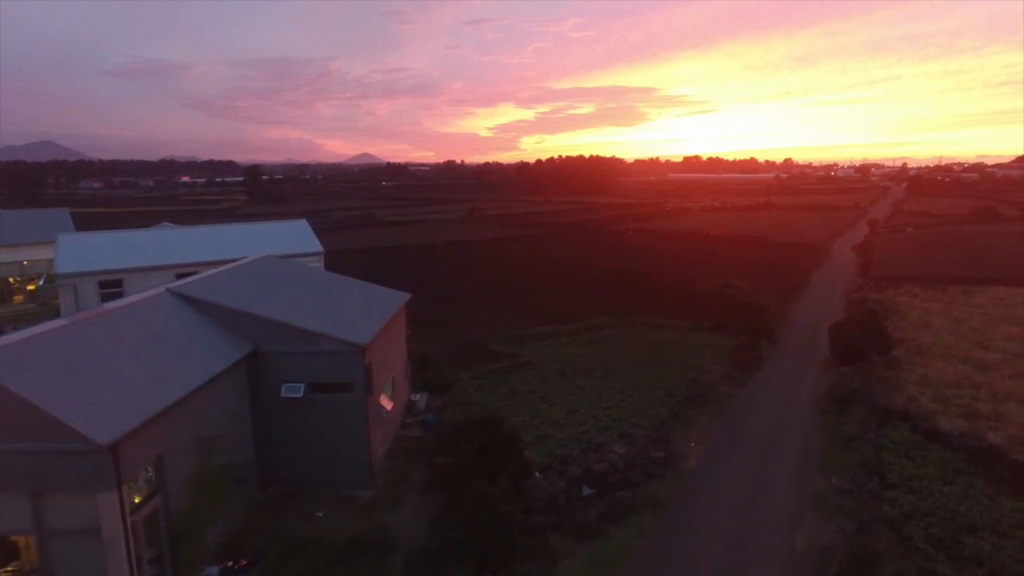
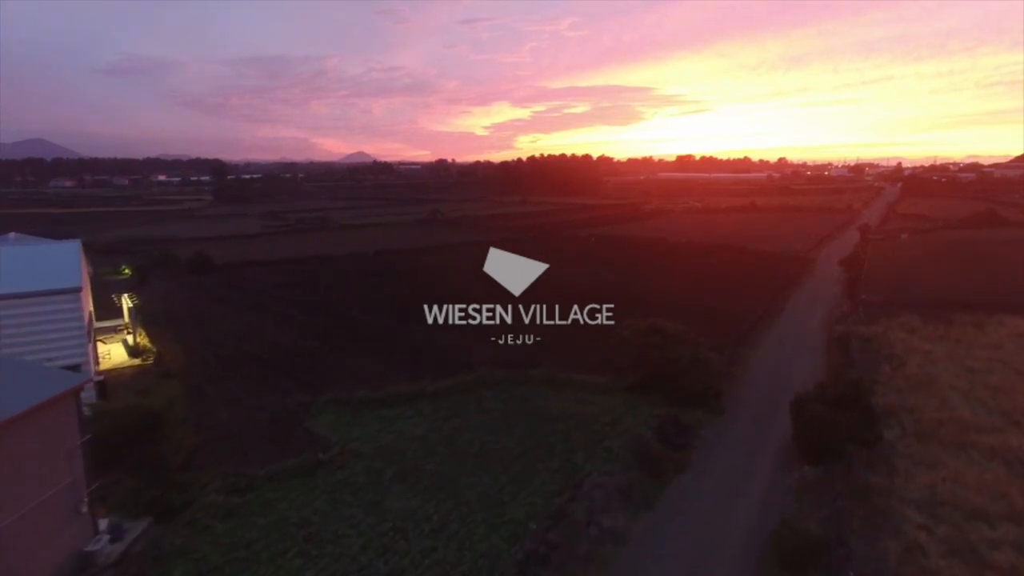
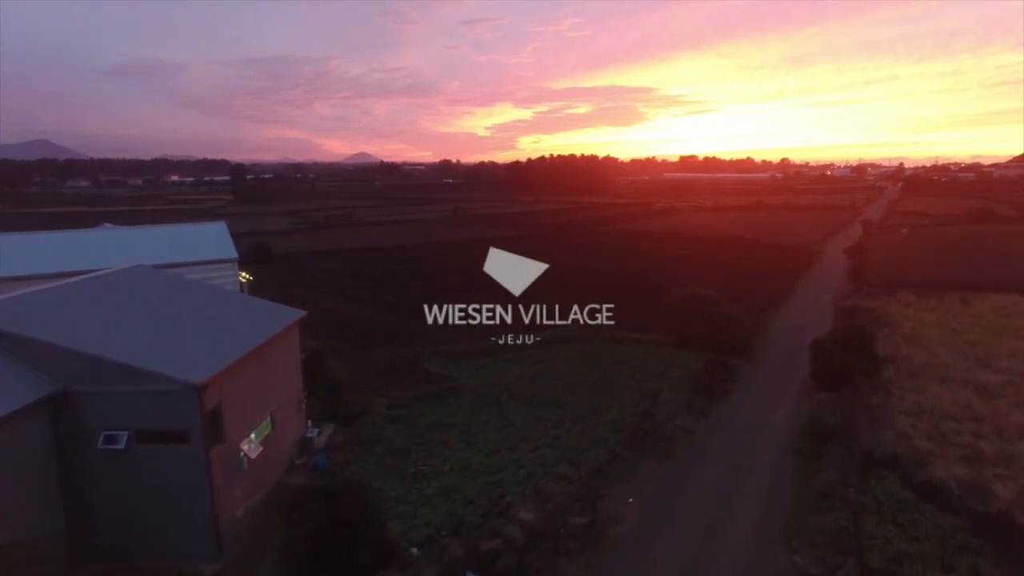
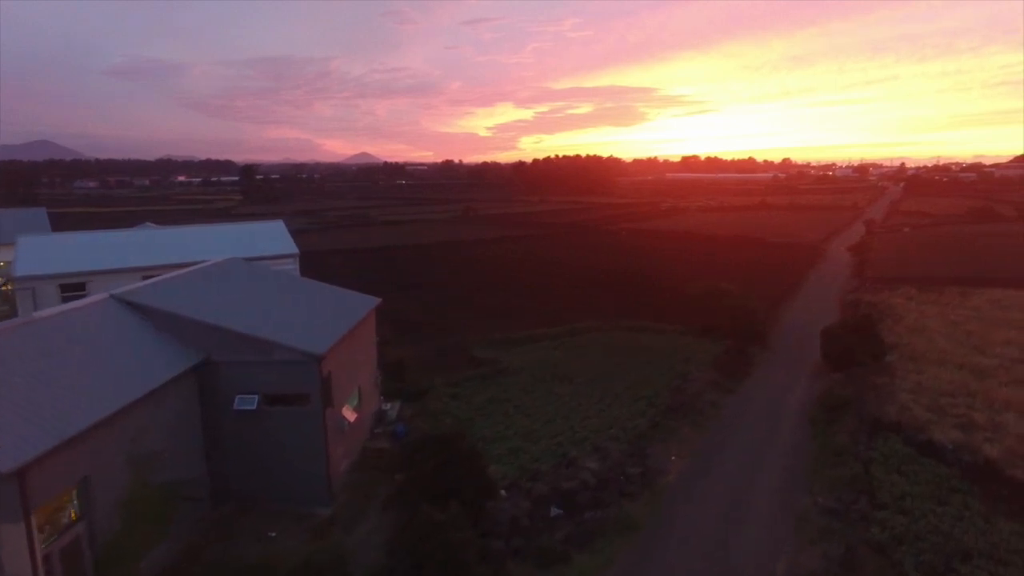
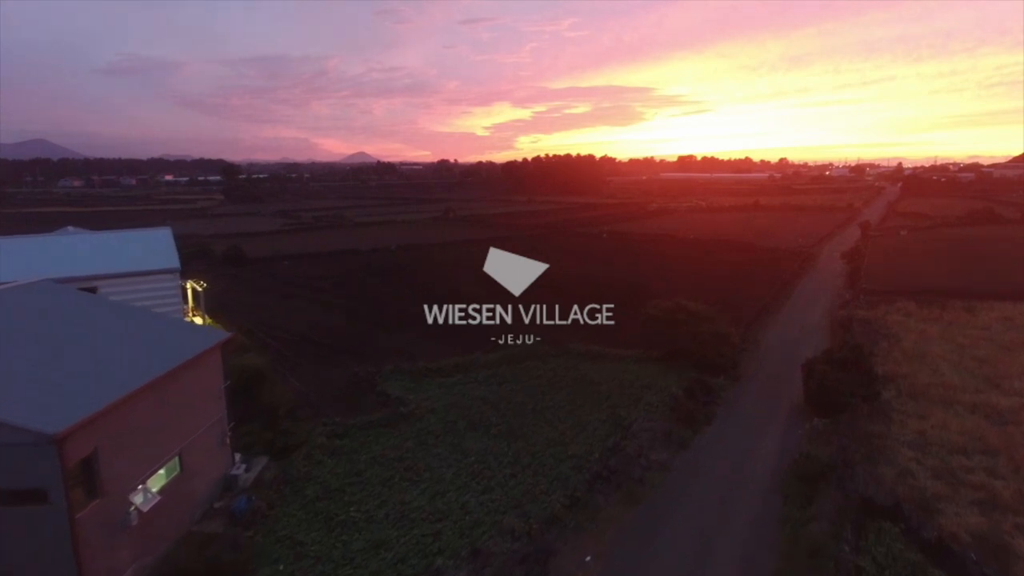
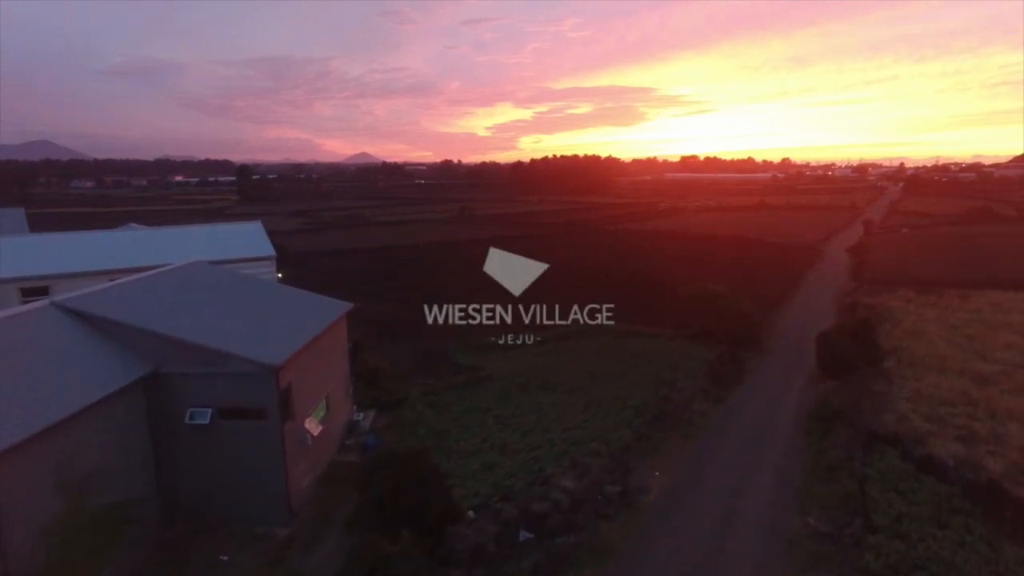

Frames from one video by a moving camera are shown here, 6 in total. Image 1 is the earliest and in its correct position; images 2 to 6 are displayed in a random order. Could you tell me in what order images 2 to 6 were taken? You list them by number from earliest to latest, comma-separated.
4, 6, 3, 5, 2
